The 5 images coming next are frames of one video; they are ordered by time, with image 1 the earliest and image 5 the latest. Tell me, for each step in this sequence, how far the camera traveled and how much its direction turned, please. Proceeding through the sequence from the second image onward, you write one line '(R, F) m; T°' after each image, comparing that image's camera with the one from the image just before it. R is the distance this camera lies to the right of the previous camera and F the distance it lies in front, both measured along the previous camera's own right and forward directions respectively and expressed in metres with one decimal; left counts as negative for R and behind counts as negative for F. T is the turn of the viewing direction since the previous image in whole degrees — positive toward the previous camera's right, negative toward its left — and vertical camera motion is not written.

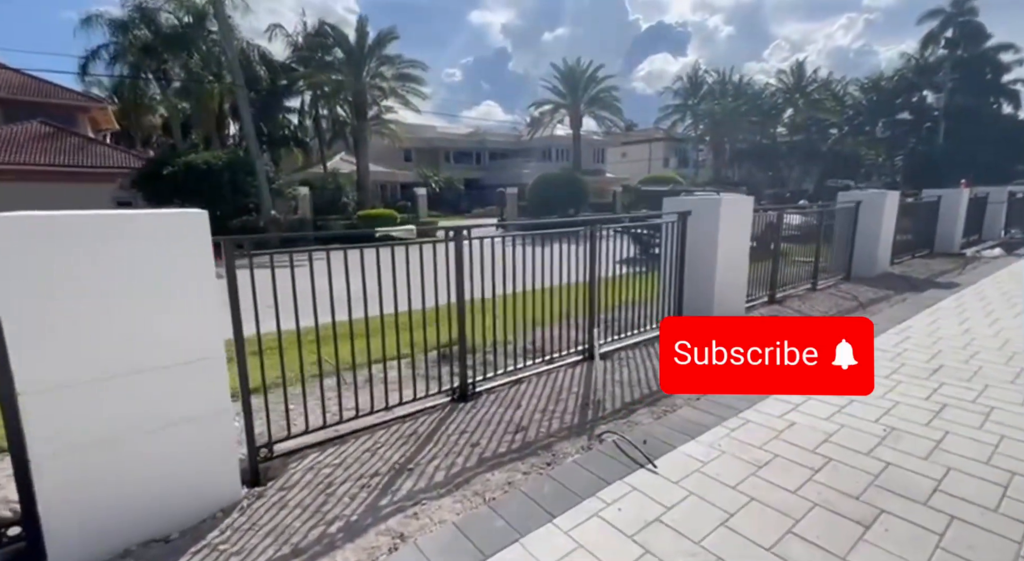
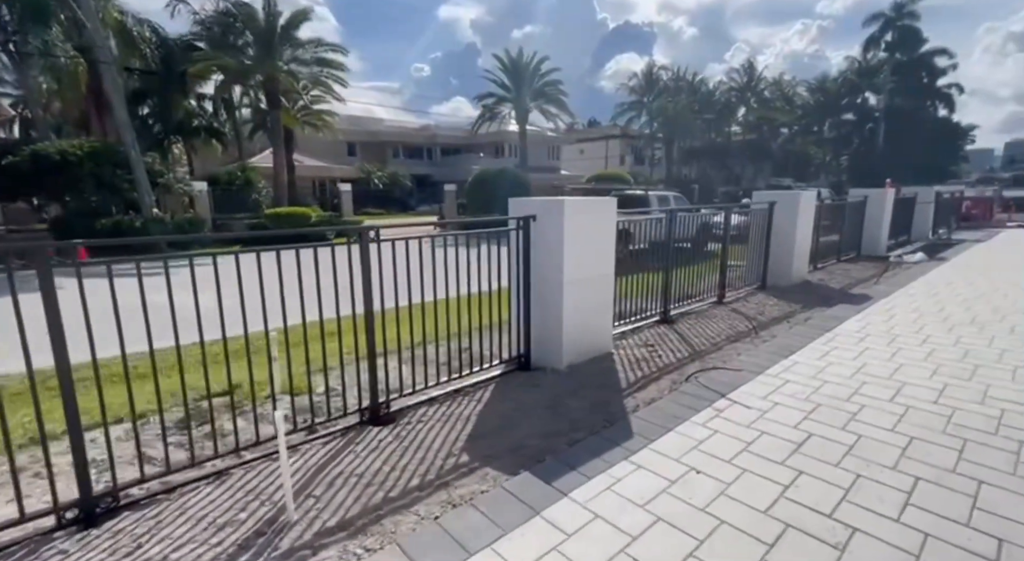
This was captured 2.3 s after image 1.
(+1.2, +1.0) m; +4°
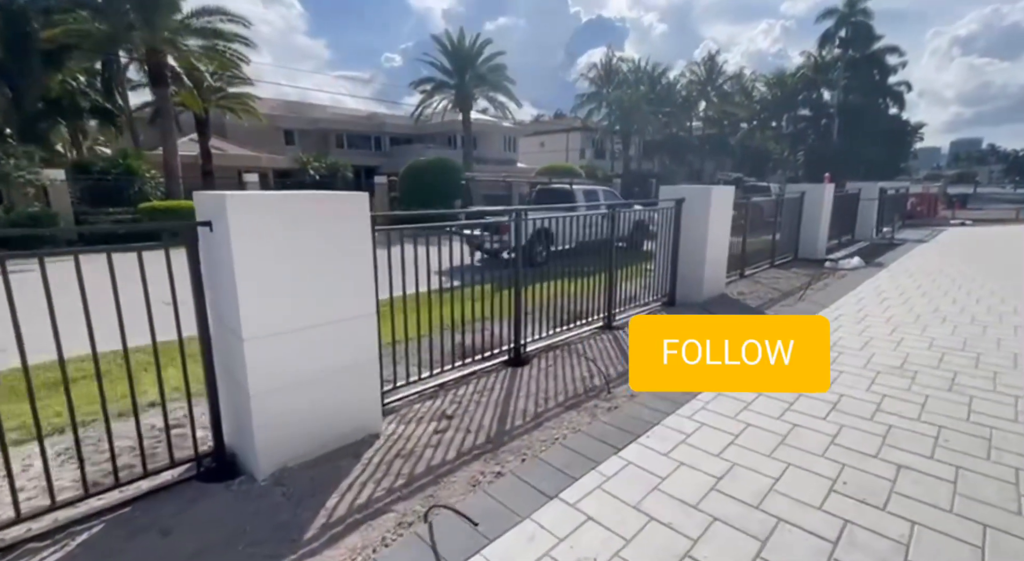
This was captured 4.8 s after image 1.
(+1.4, +1.5) m; +4°
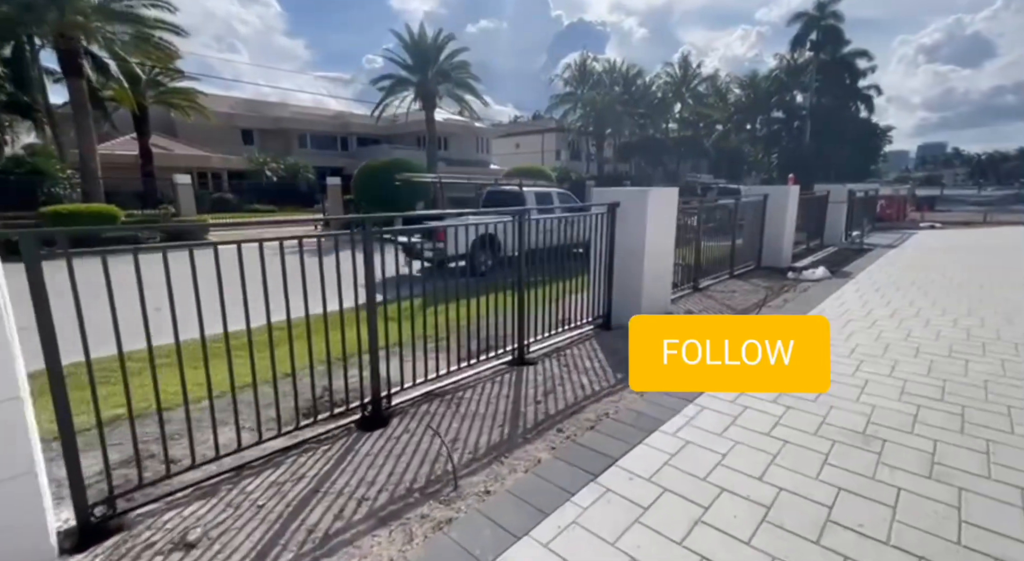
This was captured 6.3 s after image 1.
(+0.8, +1.1) m; +2°
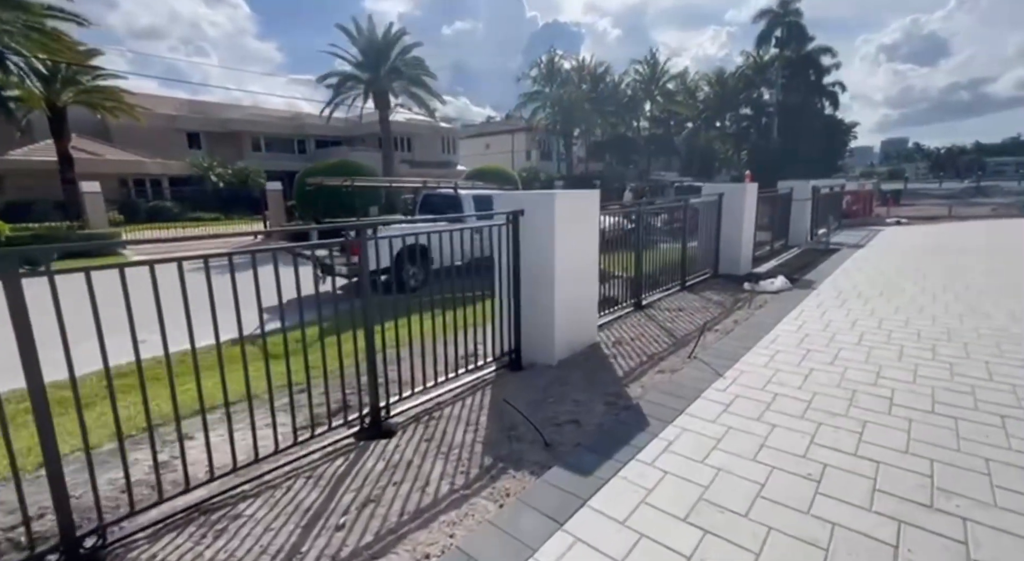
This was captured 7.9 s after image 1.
(+0.9, +1.2) m; +2°
